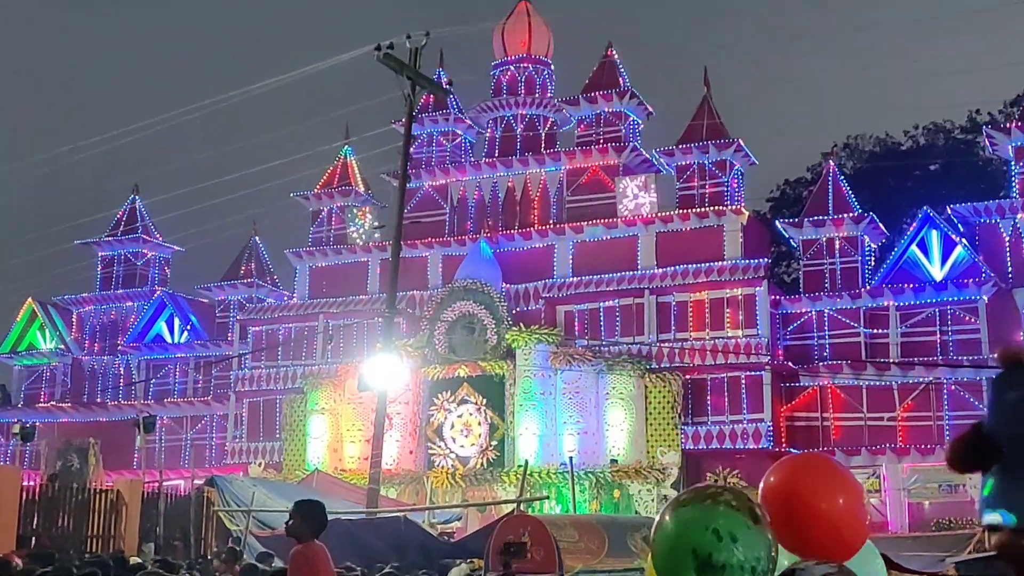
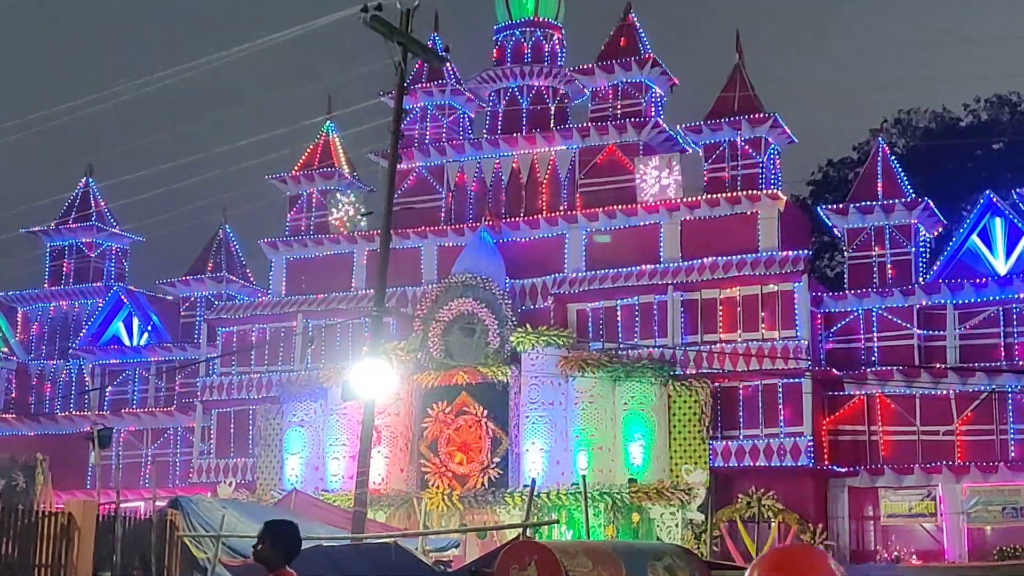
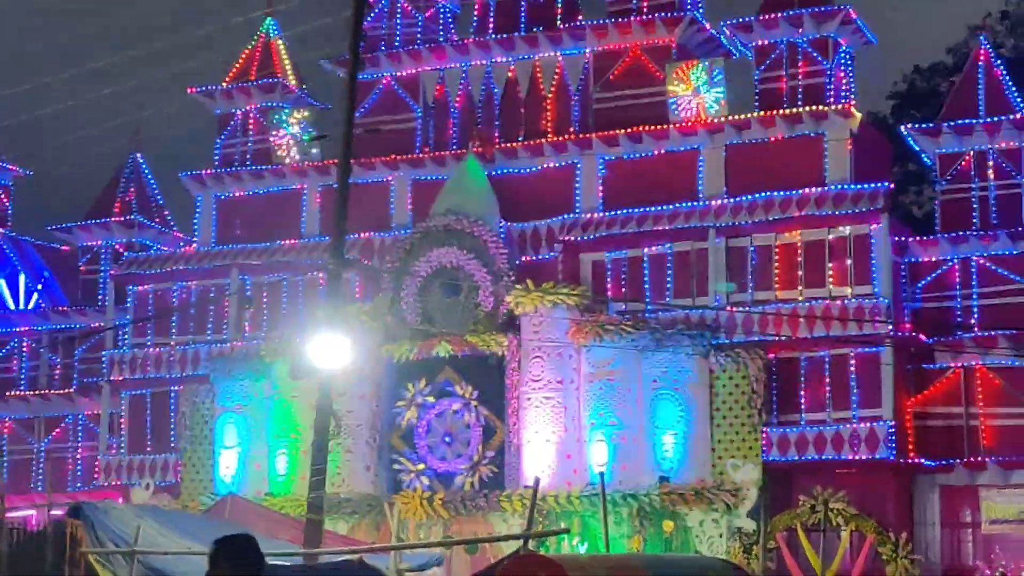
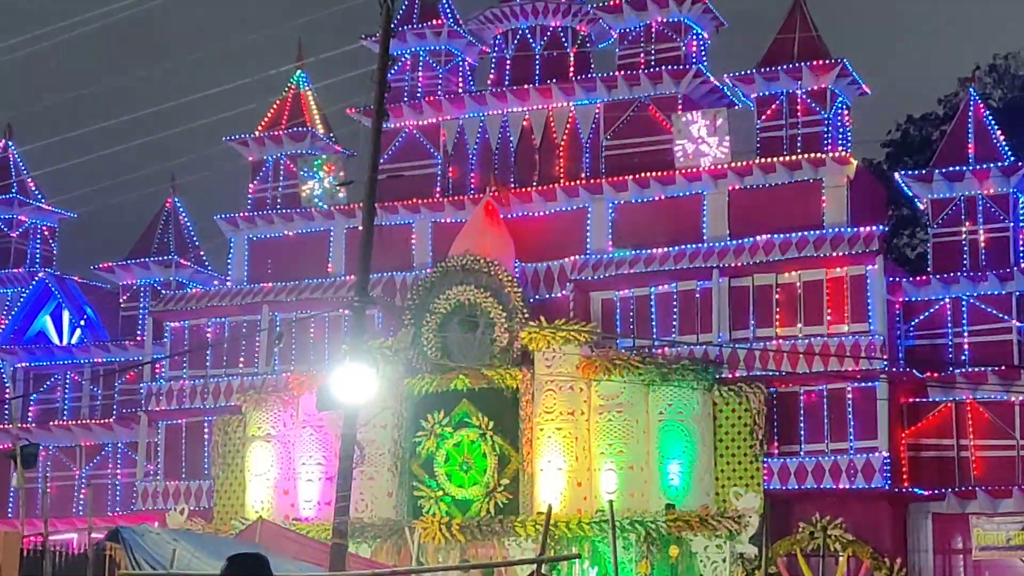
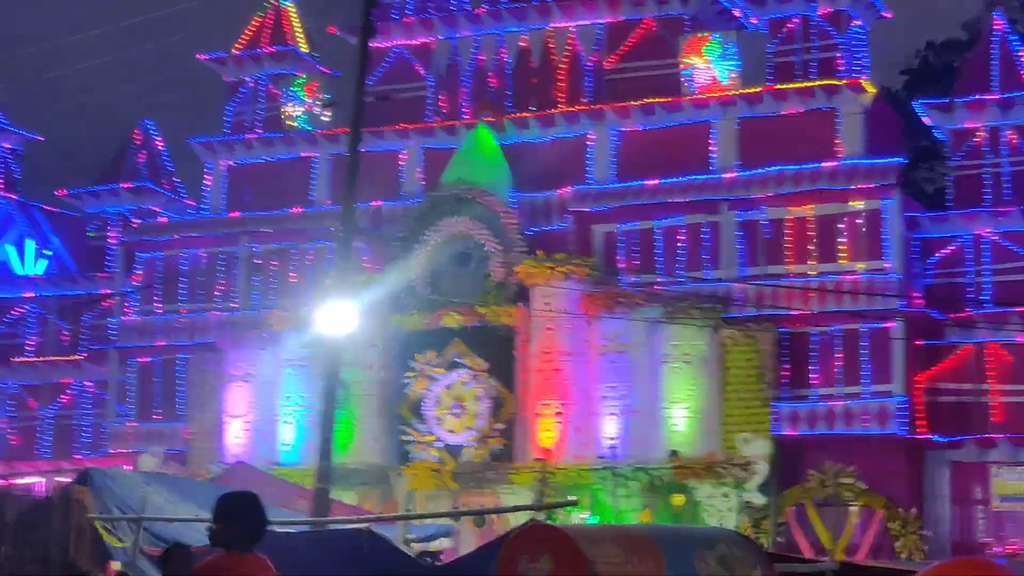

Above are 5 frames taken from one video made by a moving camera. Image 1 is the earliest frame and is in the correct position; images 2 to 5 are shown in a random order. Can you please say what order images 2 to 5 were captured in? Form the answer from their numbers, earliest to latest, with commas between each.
2, 4, 3, 5
